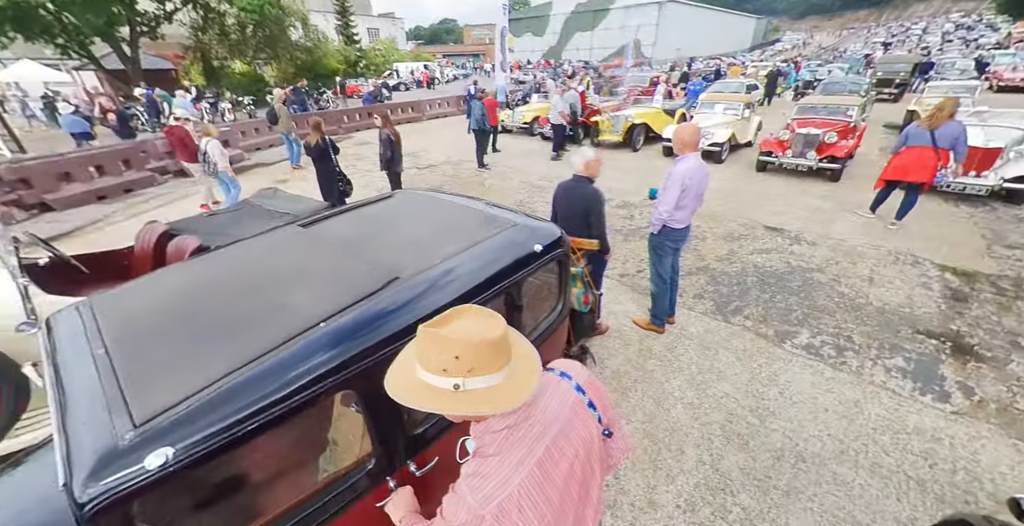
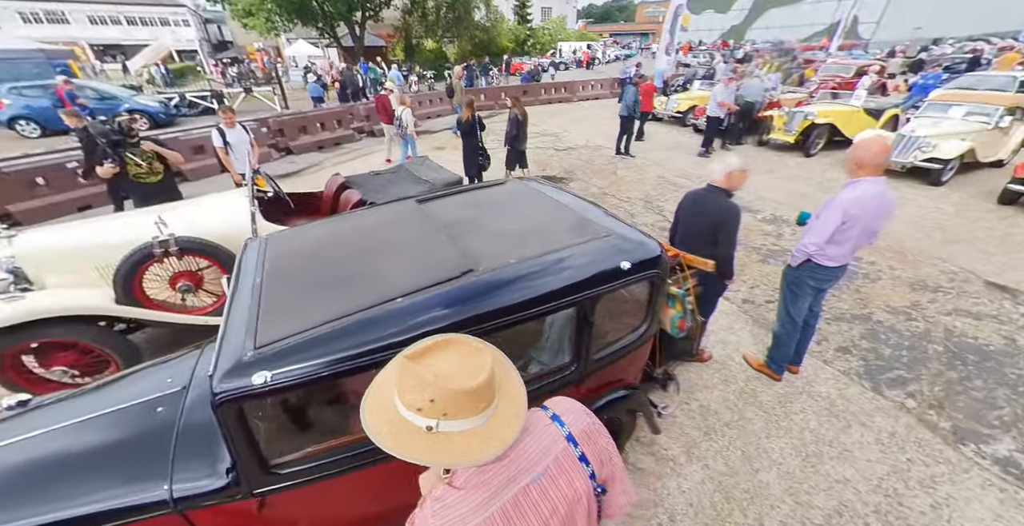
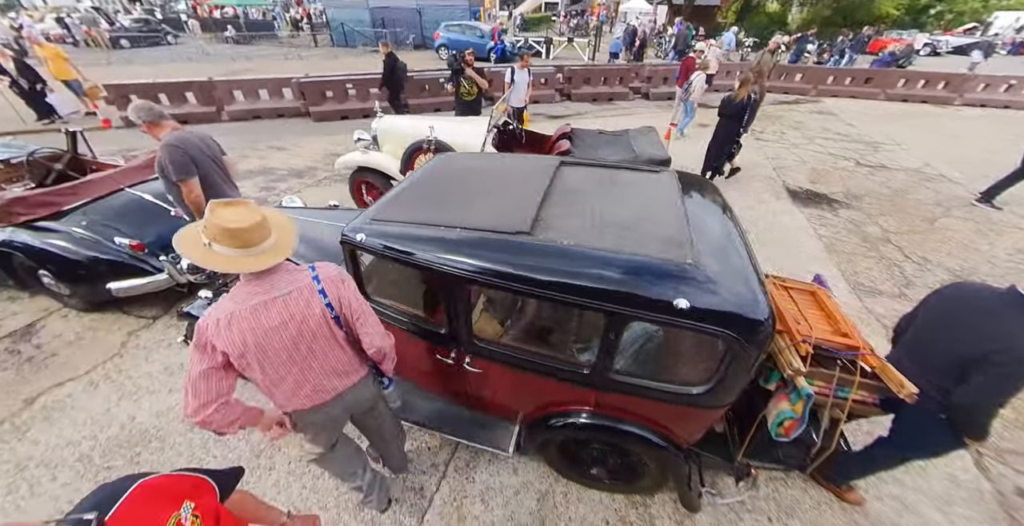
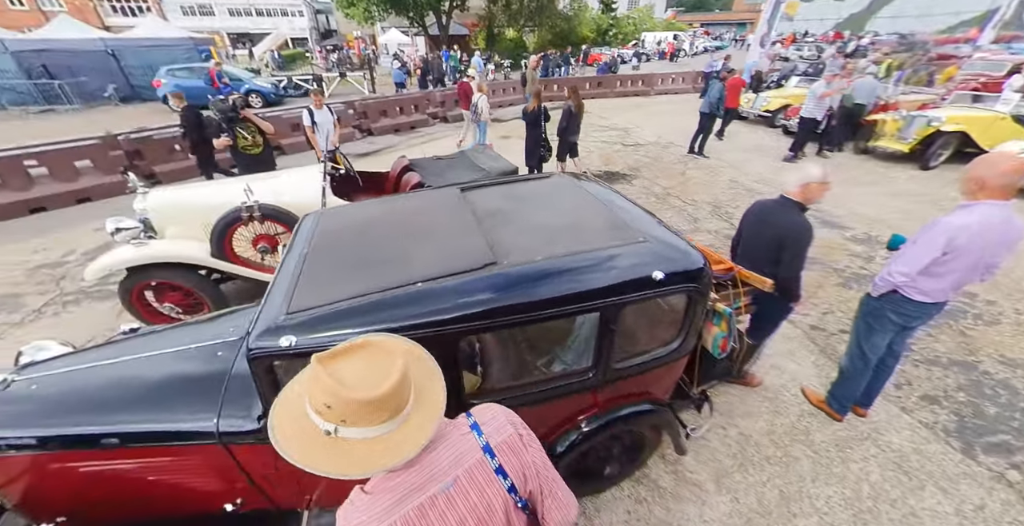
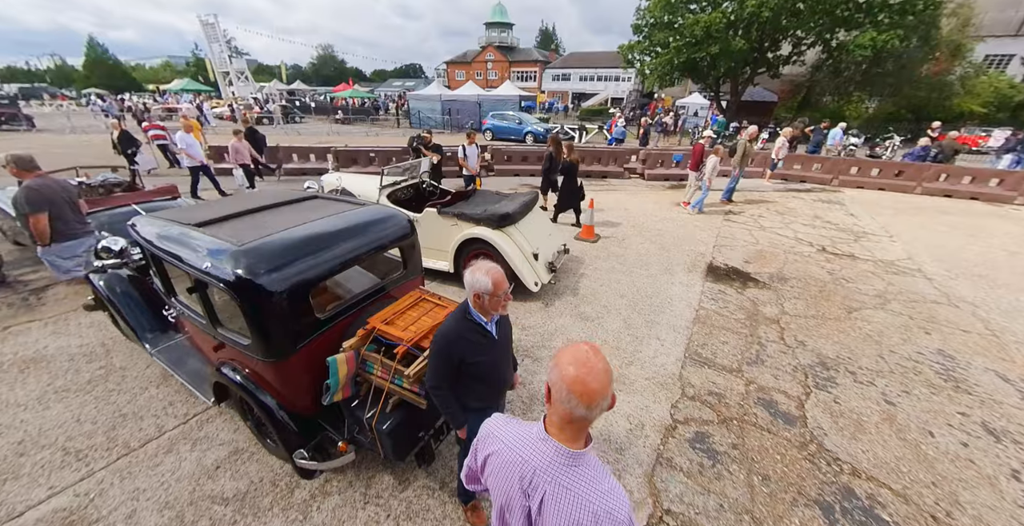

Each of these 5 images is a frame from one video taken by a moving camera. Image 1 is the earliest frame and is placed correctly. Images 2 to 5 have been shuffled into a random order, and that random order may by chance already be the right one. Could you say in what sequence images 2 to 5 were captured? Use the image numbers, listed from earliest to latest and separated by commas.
2, 4, 3, 5
